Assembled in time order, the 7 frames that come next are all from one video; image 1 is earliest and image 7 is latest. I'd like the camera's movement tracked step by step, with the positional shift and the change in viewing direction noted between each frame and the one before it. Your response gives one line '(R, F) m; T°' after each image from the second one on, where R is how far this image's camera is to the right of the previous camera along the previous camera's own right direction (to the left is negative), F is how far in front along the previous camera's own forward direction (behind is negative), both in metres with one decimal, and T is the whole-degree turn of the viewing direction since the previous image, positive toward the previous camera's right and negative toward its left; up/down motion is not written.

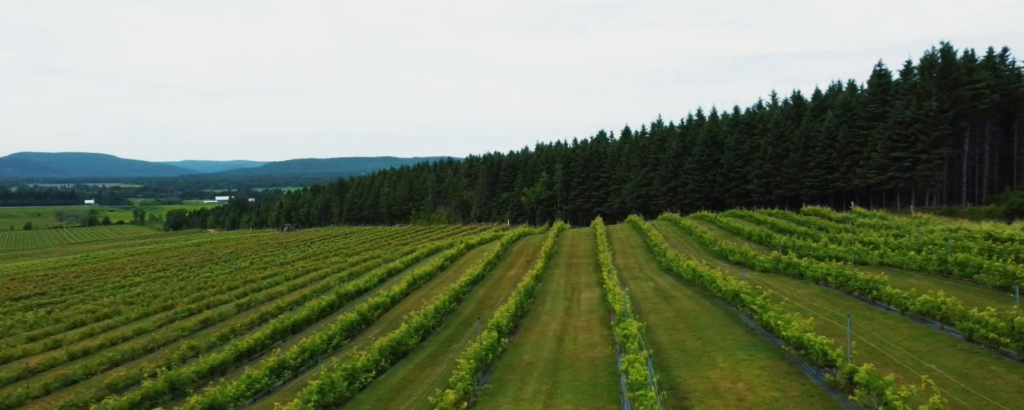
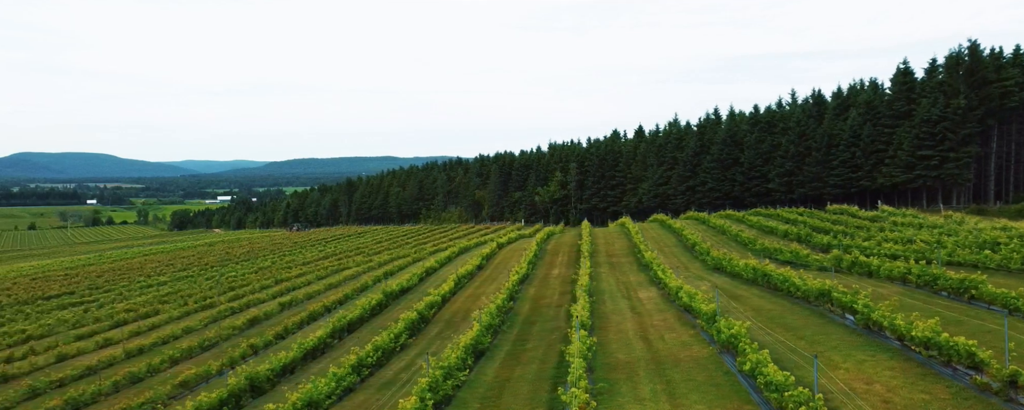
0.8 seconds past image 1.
(-1.3, 0.0) m; -1°
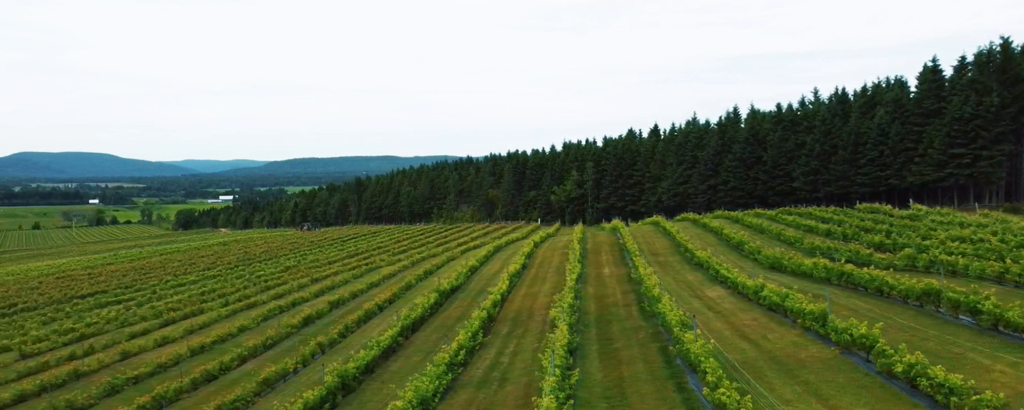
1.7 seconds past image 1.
(-1.5, +0.1) m; -1°
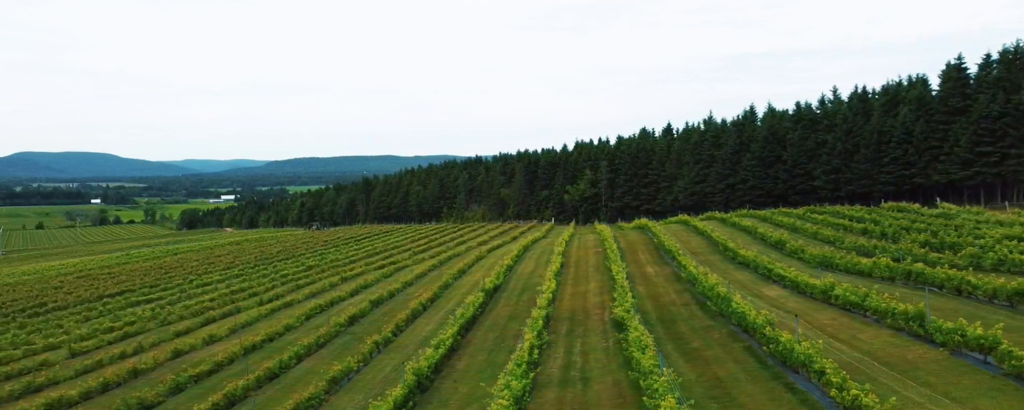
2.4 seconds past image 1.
(-1.3, +0.1) m; -1°
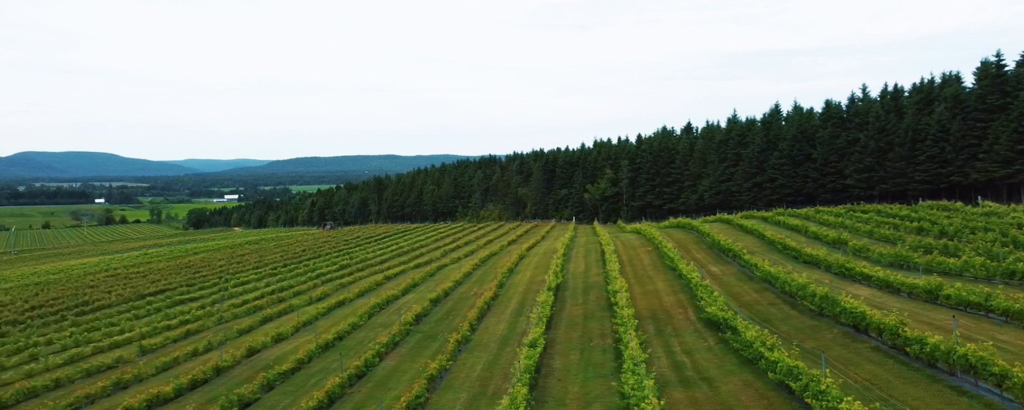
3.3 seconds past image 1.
(-1.9, +0.1) m; -1°
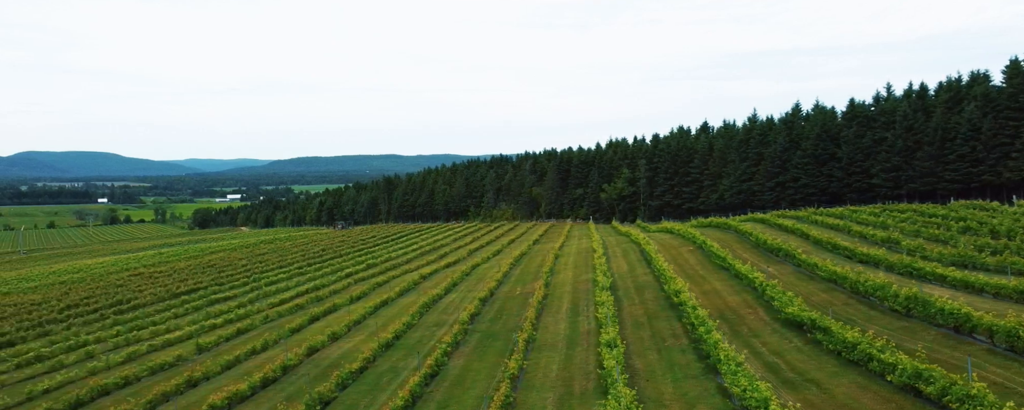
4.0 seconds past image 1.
(-1.6, +0.1) m; -1°
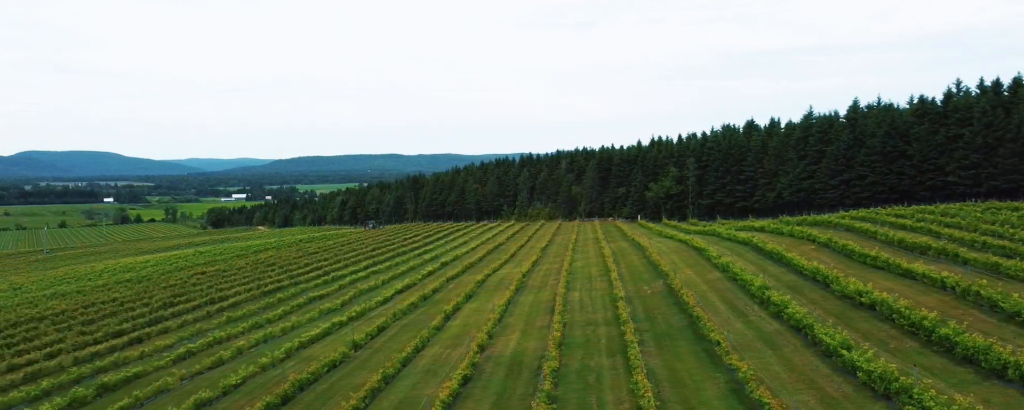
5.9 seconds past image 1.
(-4.5, +0.3) m; -3°
